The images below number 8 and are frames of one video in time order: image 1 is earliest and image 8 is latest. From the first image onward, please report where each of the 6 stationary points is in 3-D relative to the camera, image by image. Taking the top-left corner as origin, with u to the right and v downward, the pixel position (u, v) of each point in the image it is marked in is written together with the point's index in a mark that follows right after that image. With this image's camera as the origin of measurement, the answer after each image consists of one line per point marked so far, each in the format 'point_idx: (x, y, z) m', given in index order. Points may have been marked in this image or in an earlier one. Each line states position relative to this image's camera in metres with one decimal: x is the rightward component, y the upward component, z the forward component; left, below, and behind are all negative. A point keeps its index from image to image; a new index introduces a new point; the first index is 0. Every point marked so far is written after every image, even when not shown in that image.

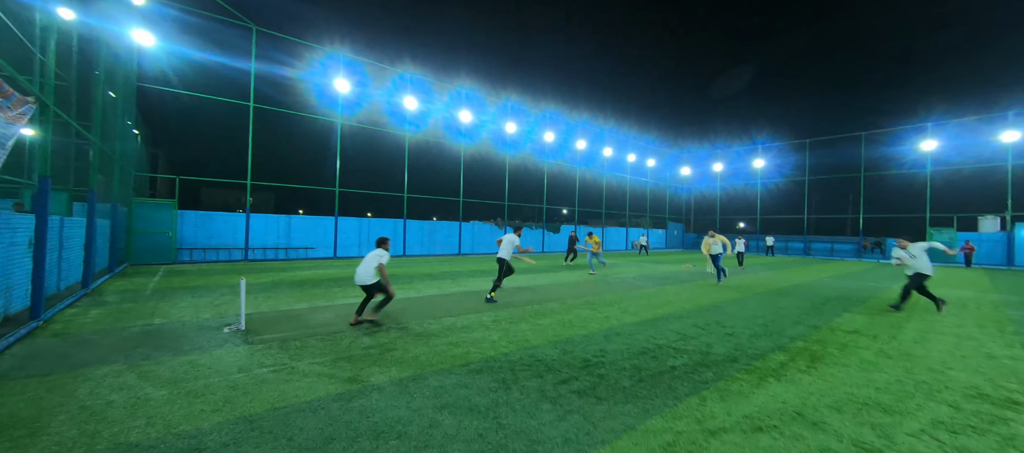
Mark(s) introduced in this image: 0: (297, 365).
0: (-2.3, -1.5, +3.8) m
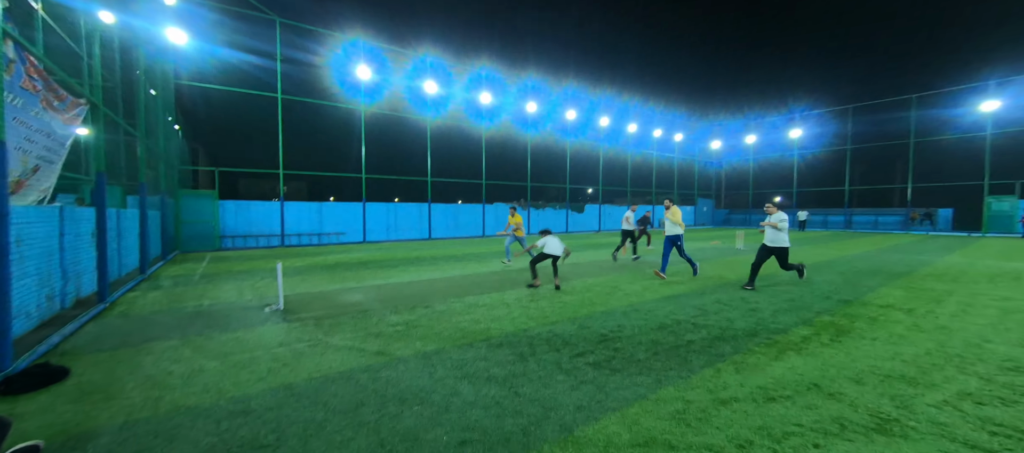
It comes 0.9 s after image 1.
0: (-2.1, -1.3, +4.1) m
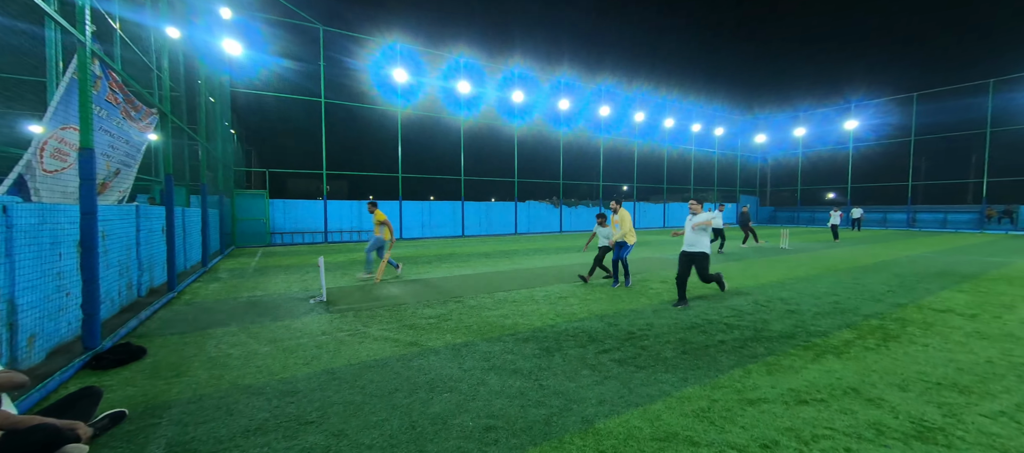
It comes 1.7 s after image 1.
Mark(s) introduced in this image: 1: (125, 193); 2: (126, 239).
0: (-1.8, -1.3, +4.4) m
1: (-5.8, +0.5, +5.2) m
2: (-5.6, -0.2, +5.1) m
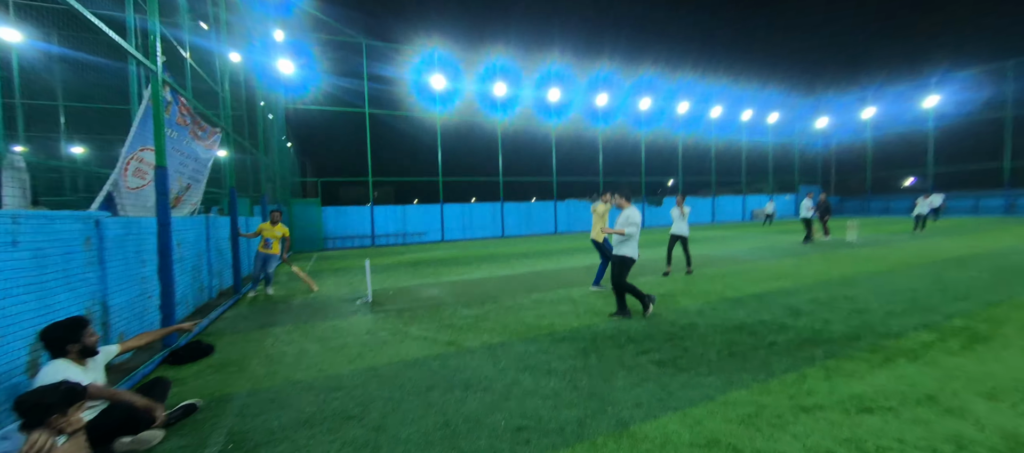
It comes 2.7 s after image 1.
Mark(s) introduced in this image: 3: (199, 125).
0: (-1.3, -1.3, +4.5) m
1: (-5.2, +0.3, +5.8) m
2: (-5.1, -0.3, +5.7) m
3: (-4.5, +1.5, +5.0) m
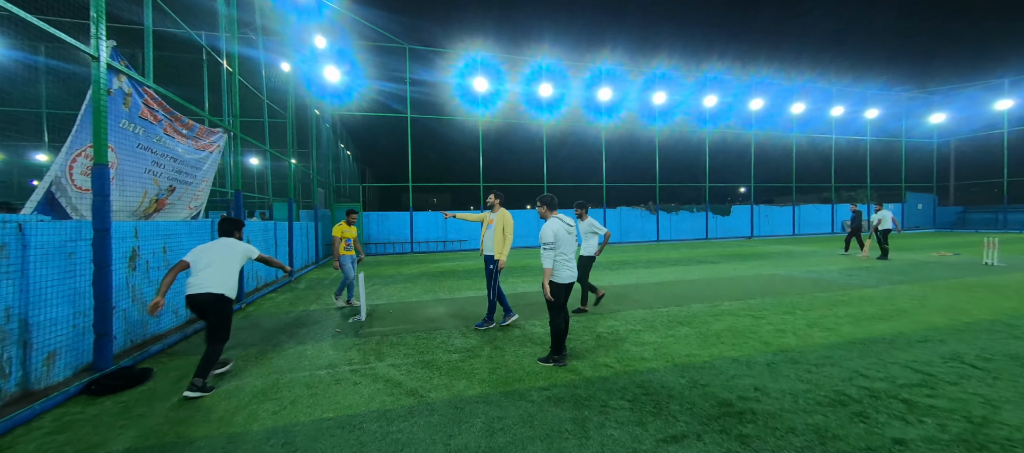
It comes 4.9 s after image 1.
0: (-1.4, -1.4, +3.7) m
1: (-5.0, +0.3, +5.6) m
2: (-4.9, -0.4, +5.5) m
3: (-4.4, +1.4, +4.7) m
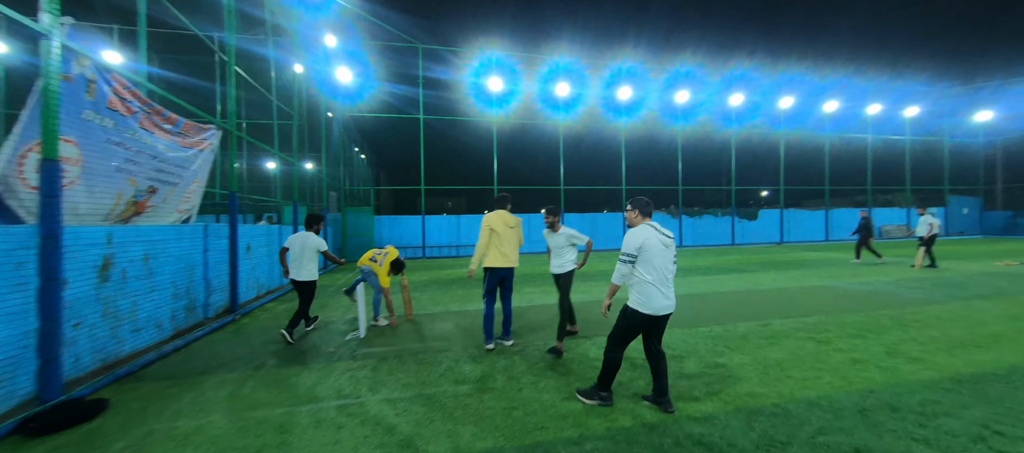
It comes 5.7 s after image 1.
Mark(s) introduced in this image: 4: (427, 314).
0: (-1.2, -1.5, +3.1) m
1: (-4.8, +0.2, +5.2) m
2: (-4.7, -0.5, +5.0) m
3: (-4.2, +1.3, +4.2) m
4: (-1.4, -1.5, +6.2) m
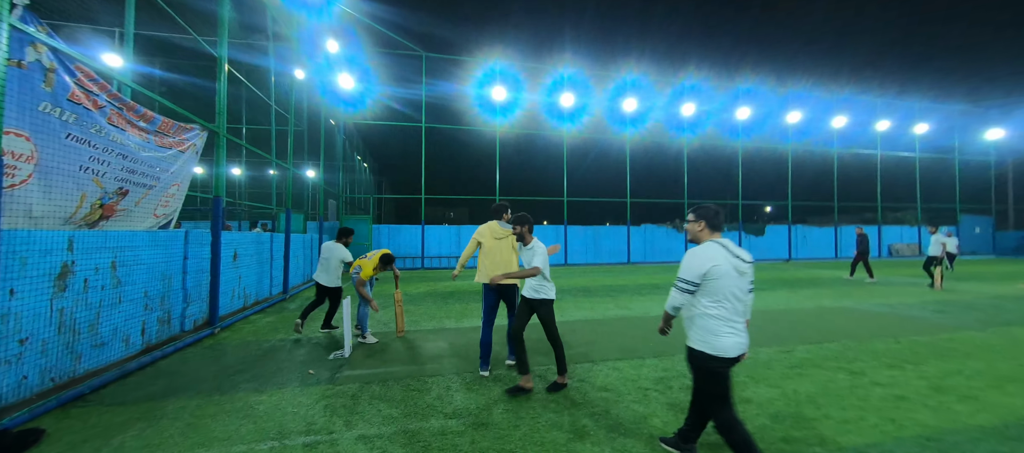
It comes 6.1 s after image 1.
0: (-1.3, -1.6, +2.7) m
1: (-4.7, +0.1, +4.9) m
2: (-4.7, -0.6, +4.7) m
3: (-4.2, +1.3, +3.9) m
4: (-1.5, -1.7, +5.8) m
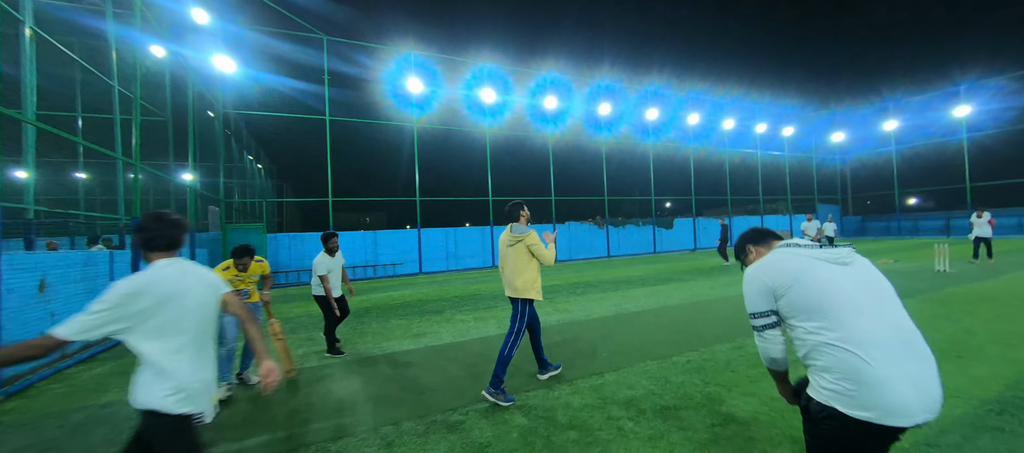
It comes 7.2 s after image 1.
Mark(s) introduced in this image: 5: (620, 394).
0: (-1.5, -1.6, +1.5) m
1: (-5.4, -0.1, +3.0) m
2: (-5.3, -0.8, +2.8) m
3: (-4.8, +1.1, +2.2) m
4: (-2.3, -1.8, +4.5) m
5: (+1.1, -1.6, +3.5) m
